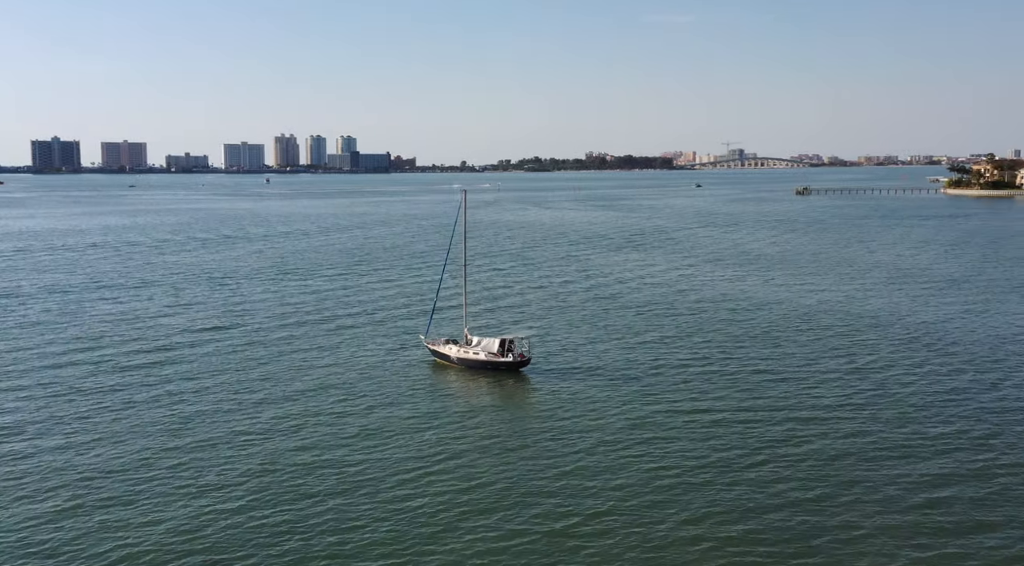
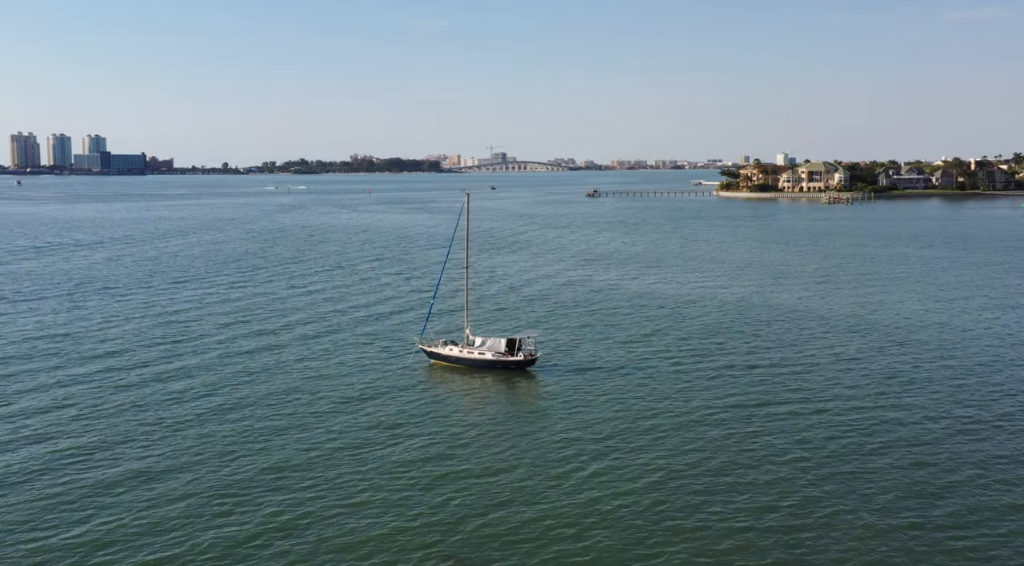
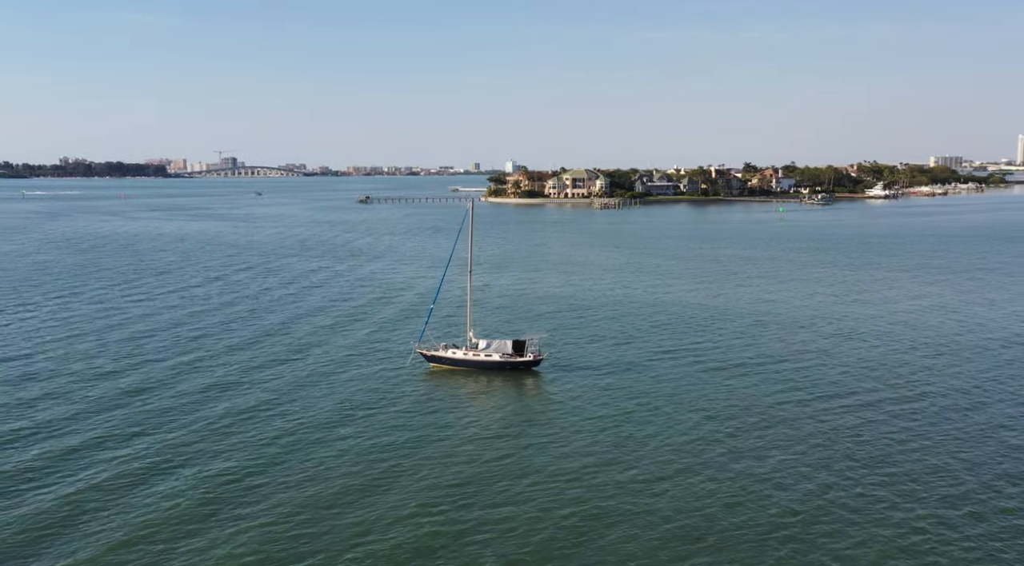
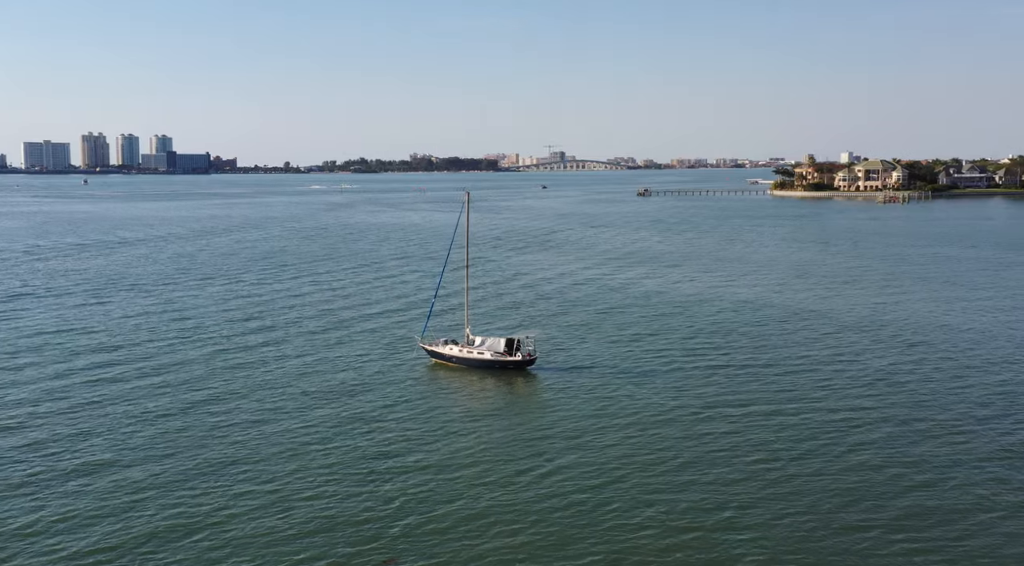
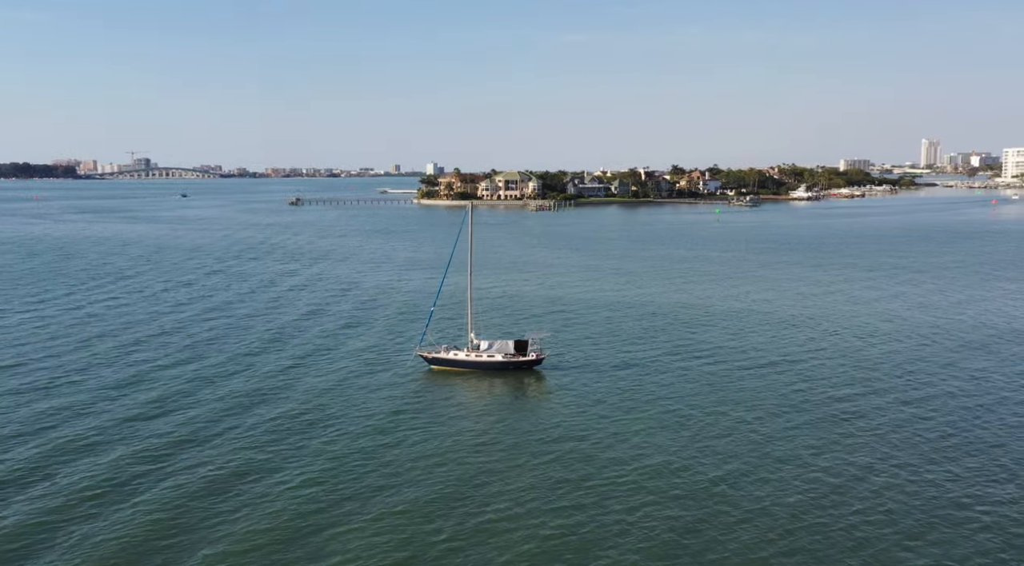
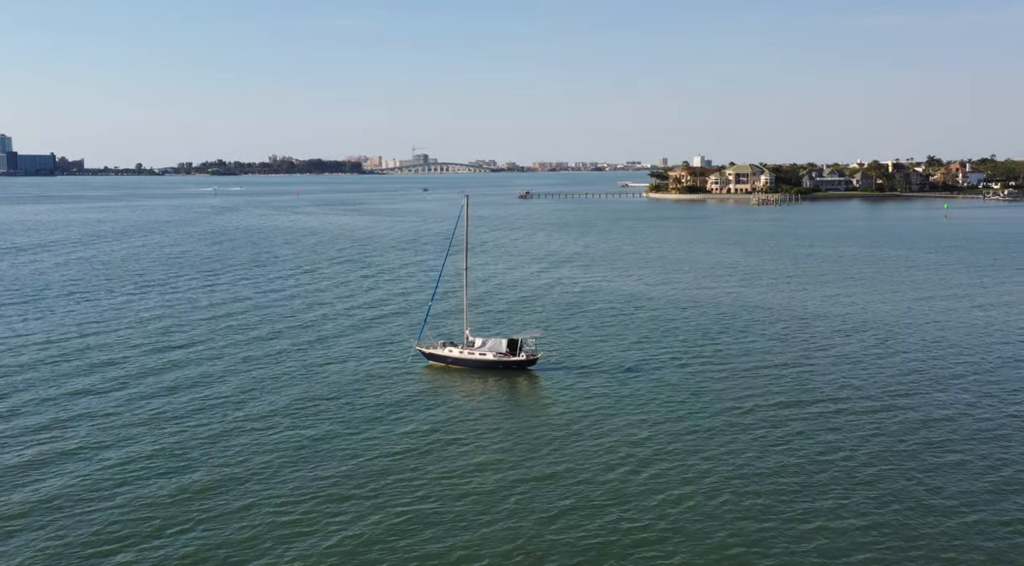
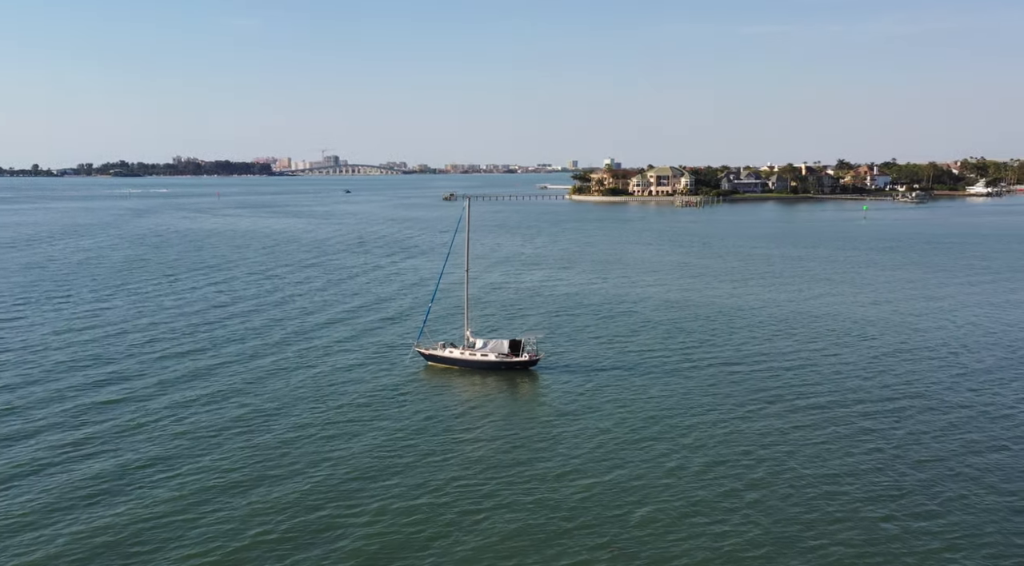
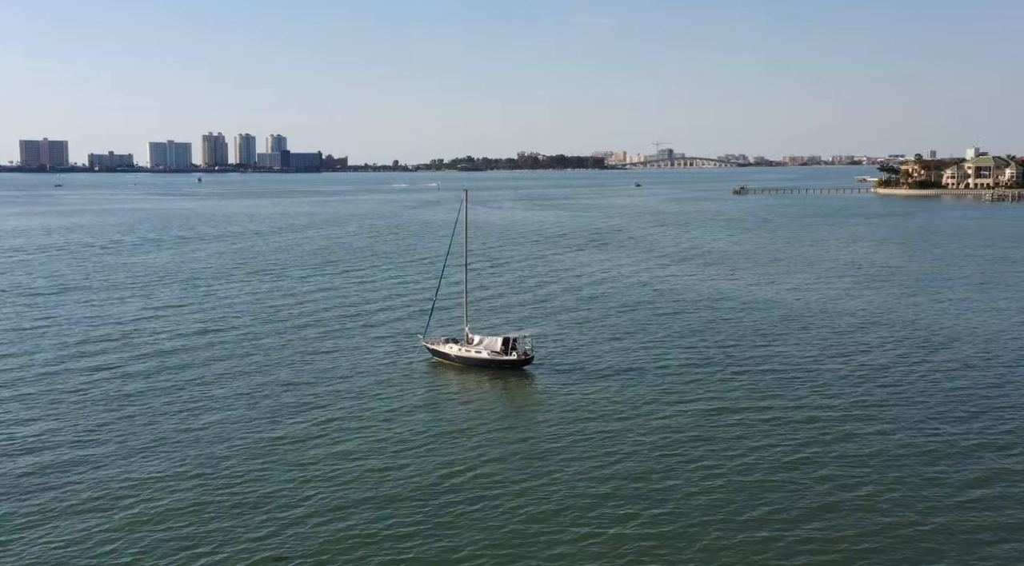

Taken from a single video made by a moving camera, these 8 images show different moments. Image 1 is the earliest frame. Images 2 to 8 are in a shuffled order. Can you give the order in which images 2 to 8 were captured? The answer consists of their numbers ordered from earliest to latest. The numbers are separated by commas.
8, 4, 2, 6, 7, 3, 5
